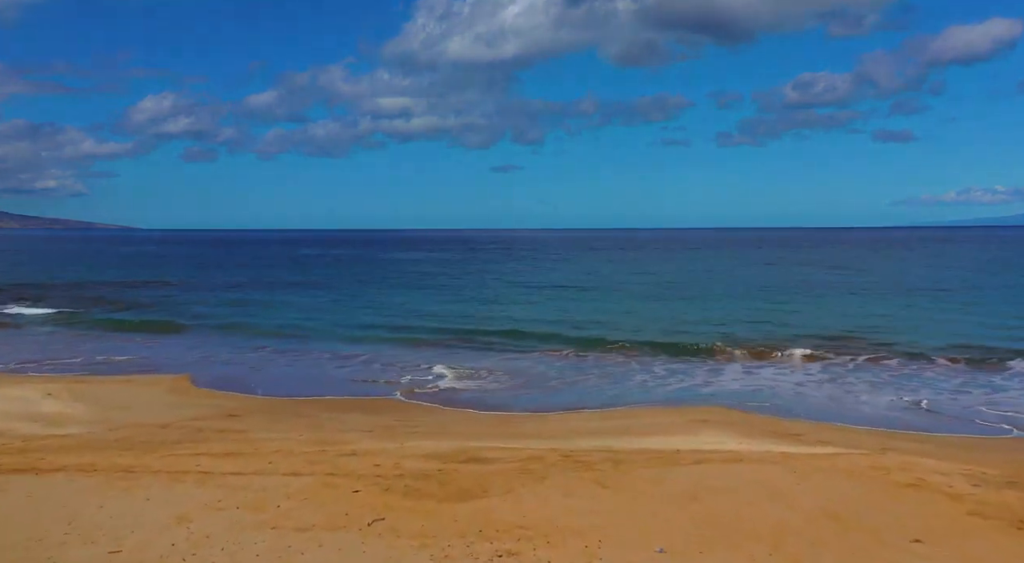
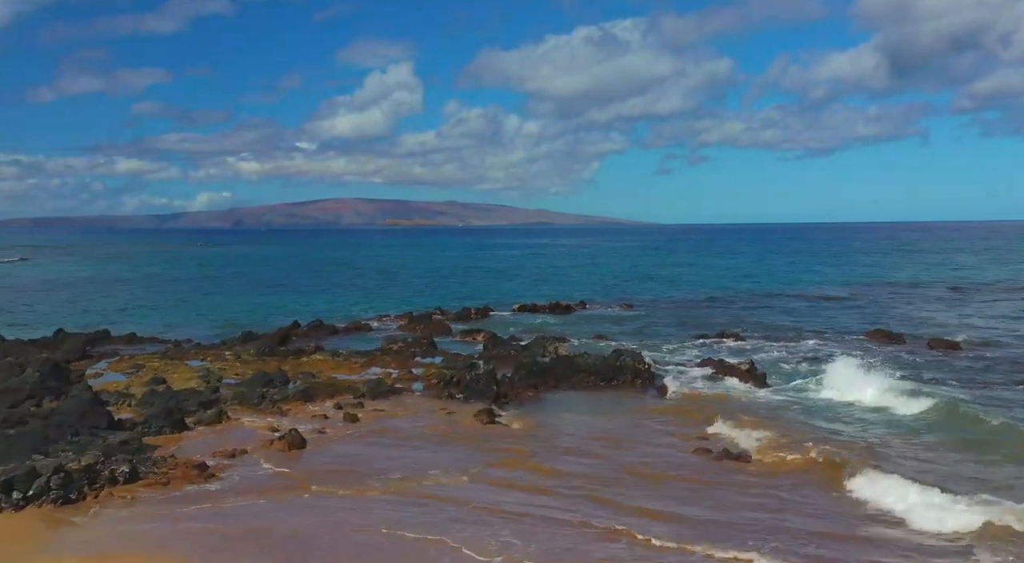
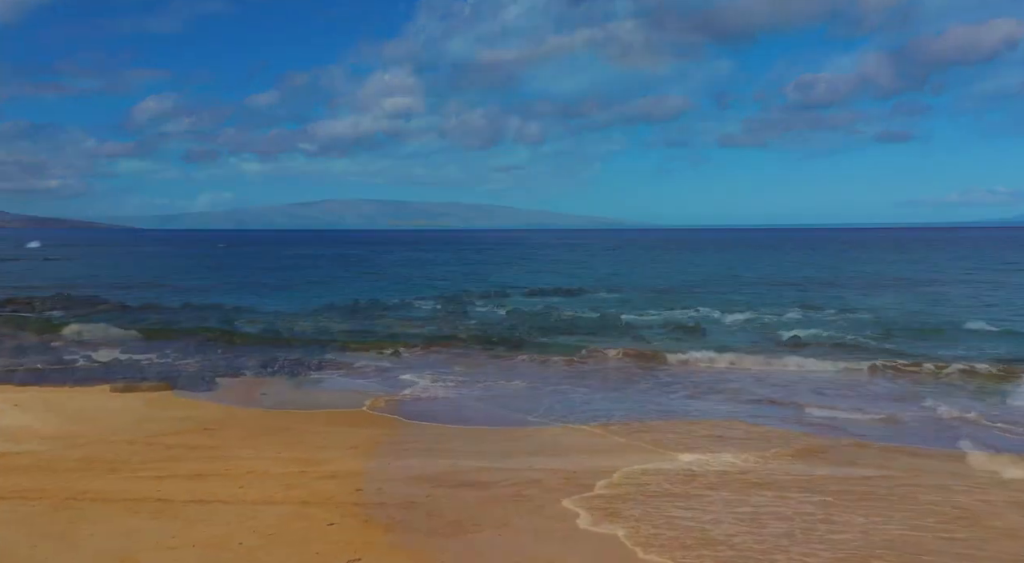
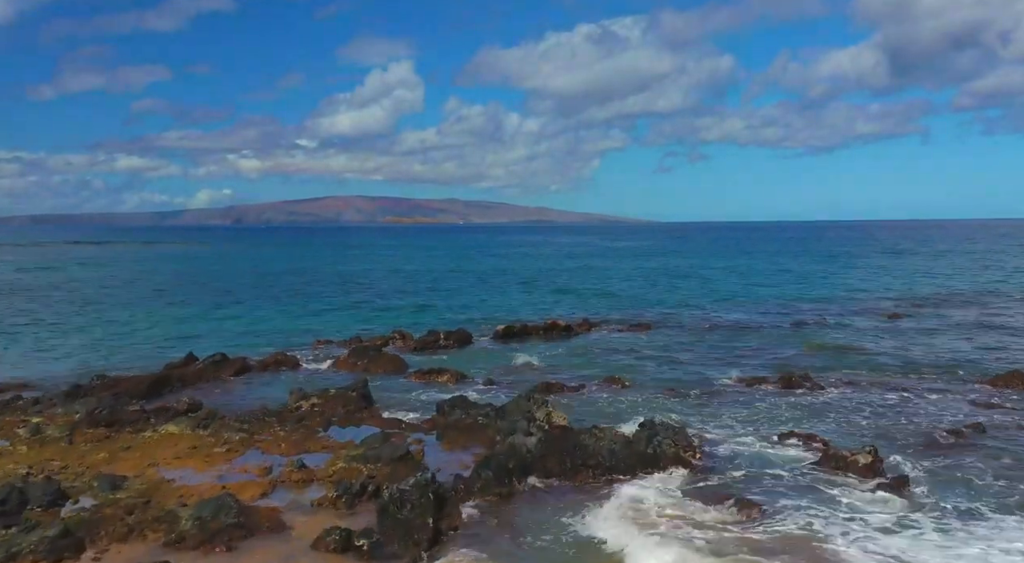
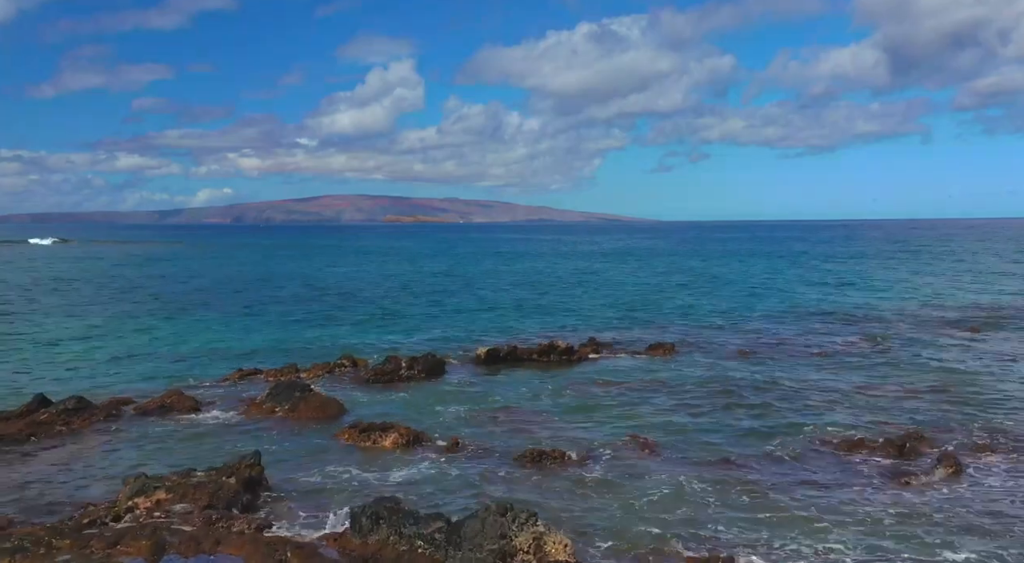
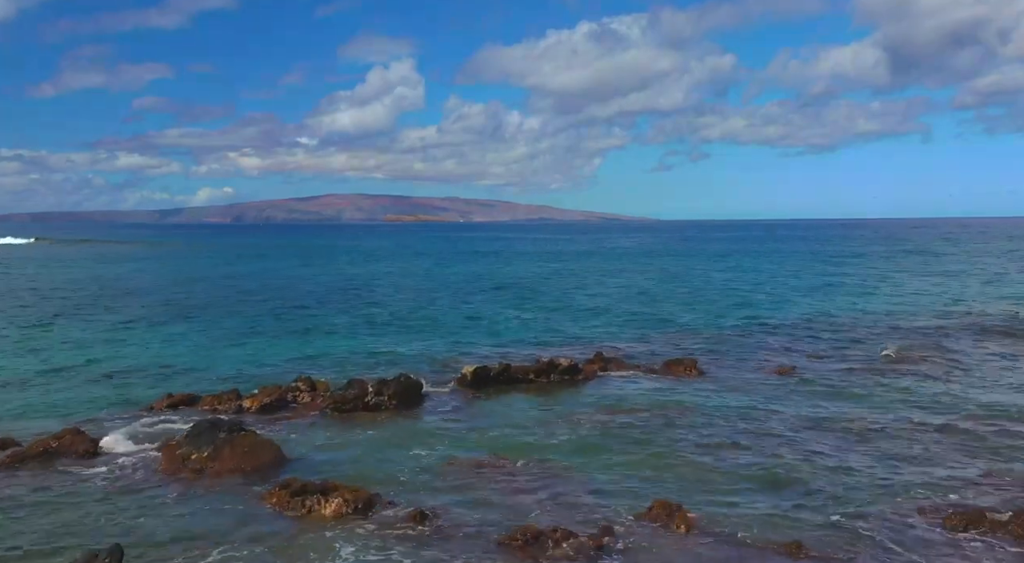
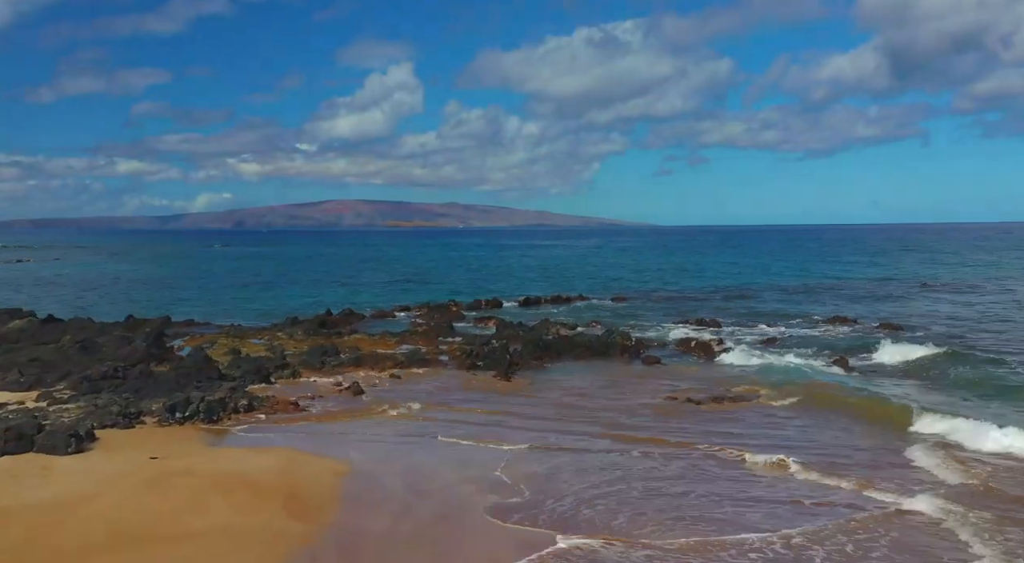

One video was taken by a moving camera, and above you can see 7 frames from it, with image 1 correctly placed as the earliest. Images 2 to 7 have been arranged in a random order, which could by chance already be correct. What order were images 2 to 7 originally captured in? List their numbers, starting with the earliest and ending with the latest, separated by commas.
3, 7, 2, 4, 5, 6
